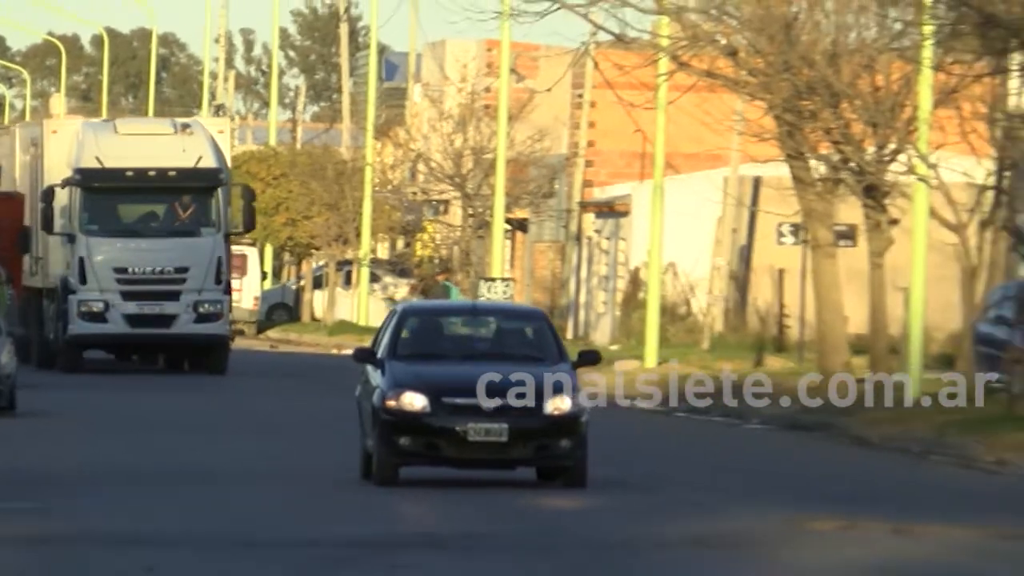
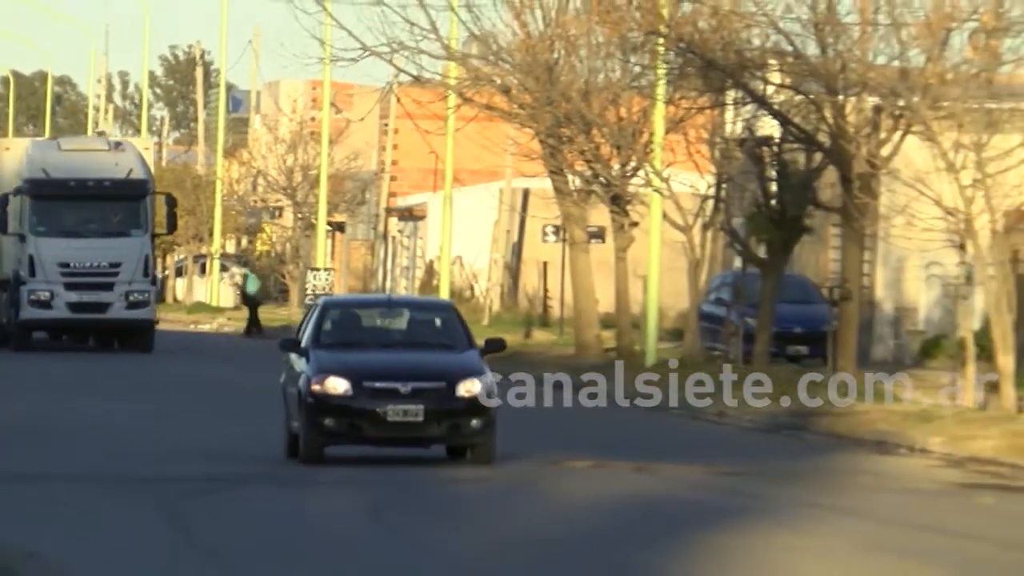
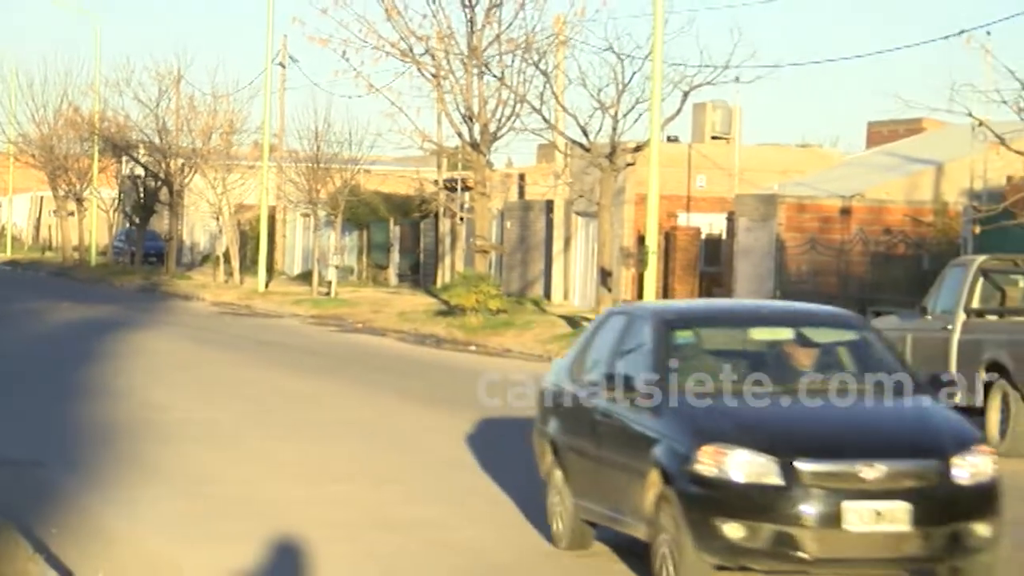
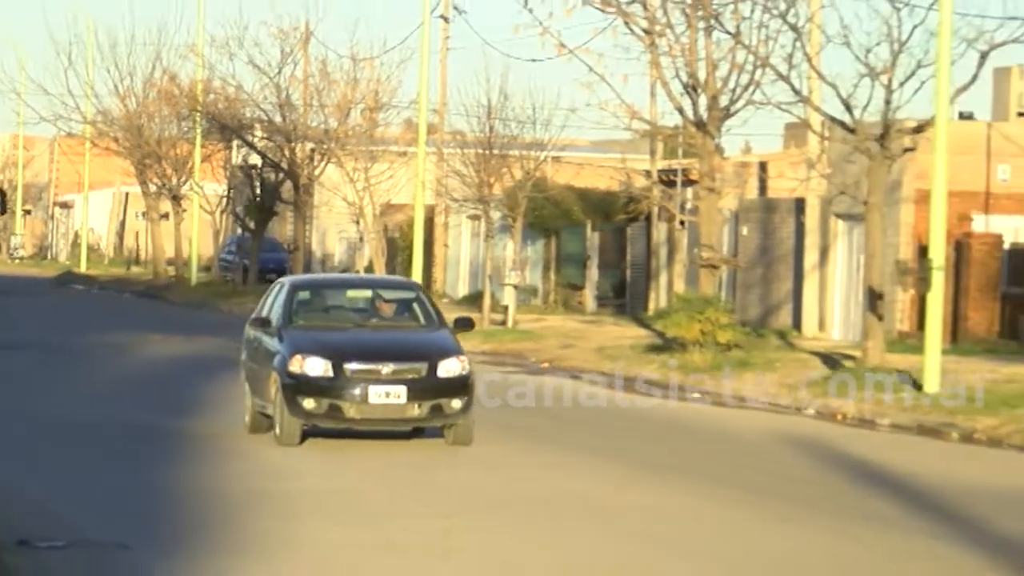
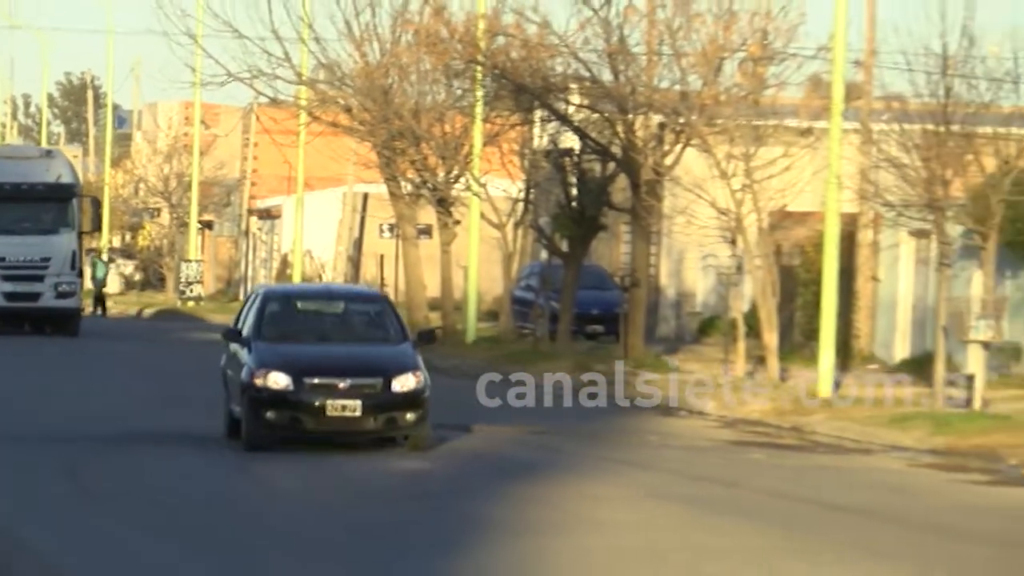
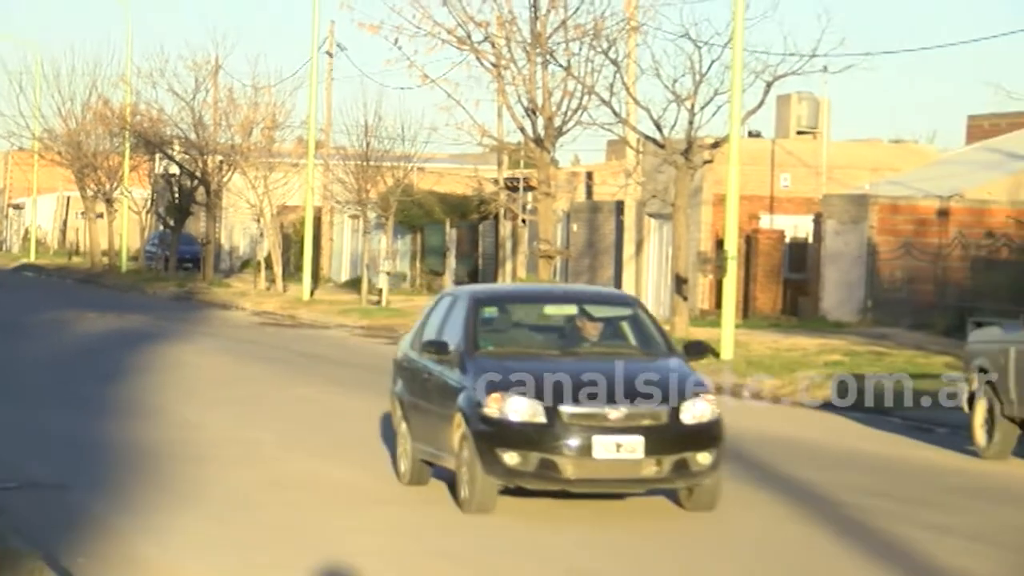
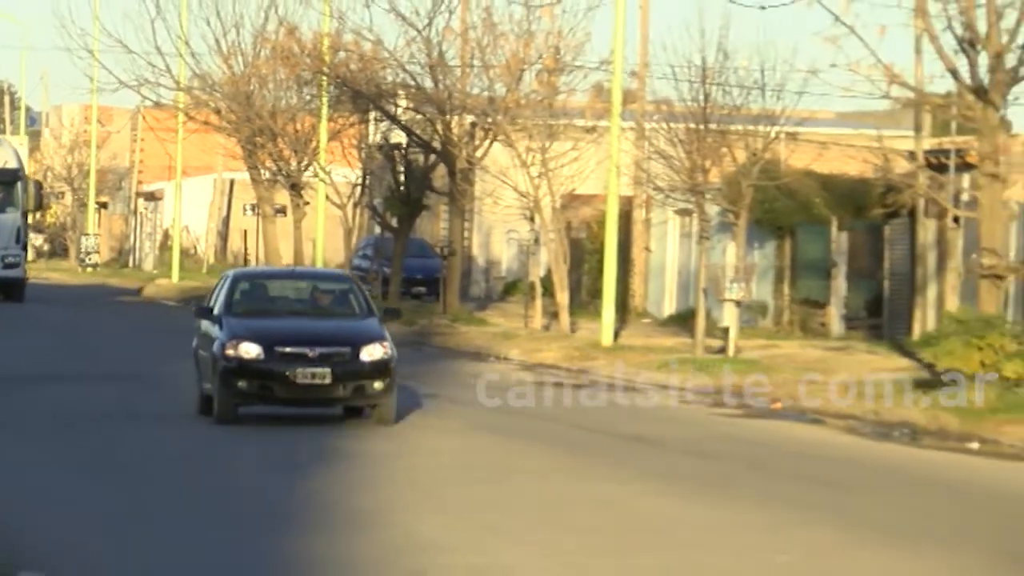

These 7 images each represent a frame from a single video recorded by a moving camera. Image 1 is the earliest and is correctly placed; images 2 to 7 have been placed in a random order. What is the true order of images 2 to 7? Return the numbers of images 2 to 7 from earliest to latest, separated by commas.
2, 5, 7, 4, 6, 3
